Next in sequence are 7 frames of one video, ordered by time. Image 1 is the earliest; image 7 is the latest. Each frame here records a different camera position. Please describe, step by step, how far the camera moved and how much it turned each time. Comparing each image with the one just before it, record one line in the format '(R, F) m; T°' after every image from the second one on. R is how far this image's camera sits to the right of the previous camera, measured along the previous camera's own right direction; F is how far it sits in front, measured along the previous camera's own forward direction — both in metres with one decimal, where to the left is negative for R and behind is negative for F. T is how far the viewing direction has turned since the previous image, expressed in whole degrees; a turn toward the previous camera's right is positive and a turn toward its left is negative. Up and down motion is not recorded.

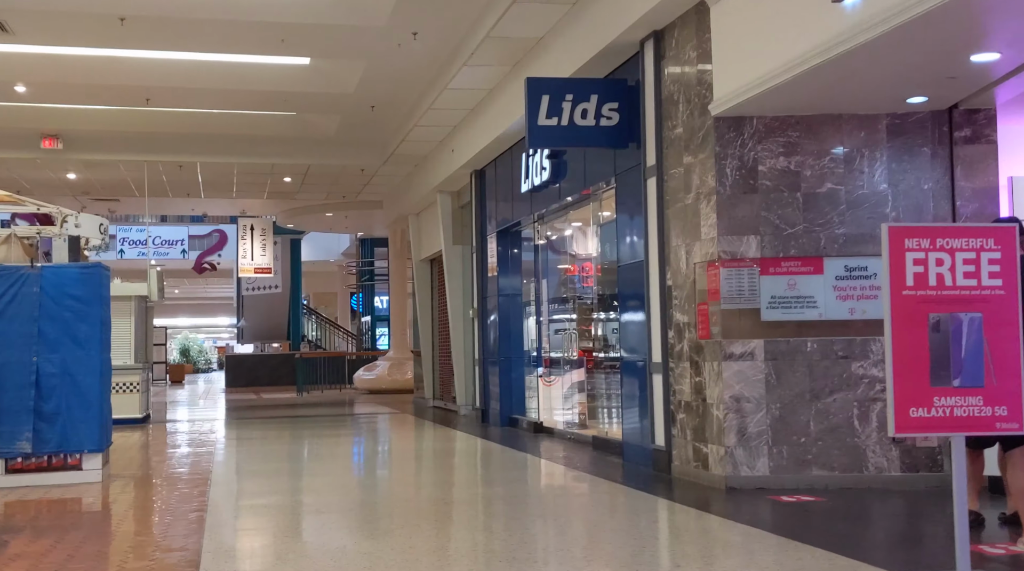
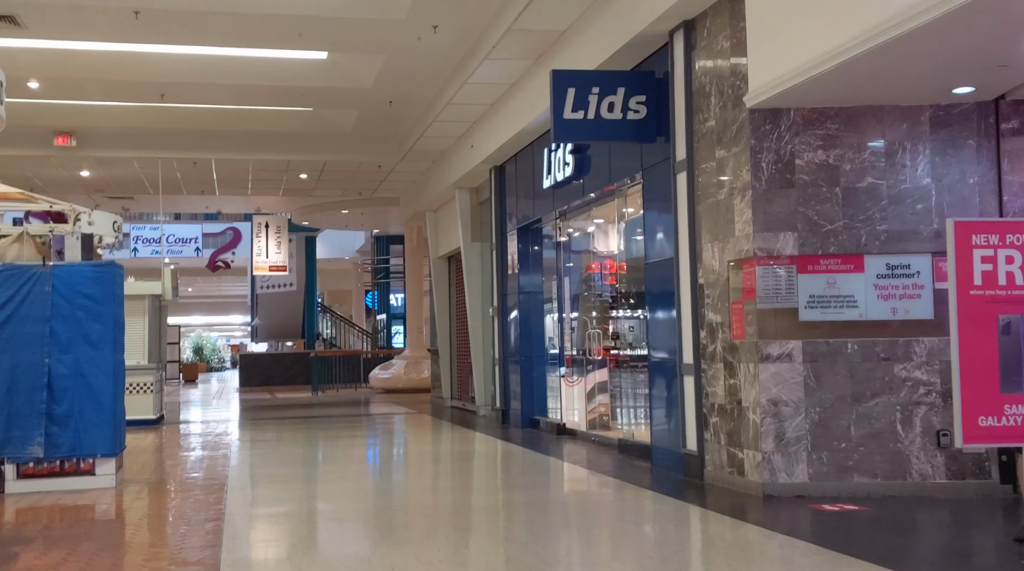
(-0.1, +0.2) m; -1°
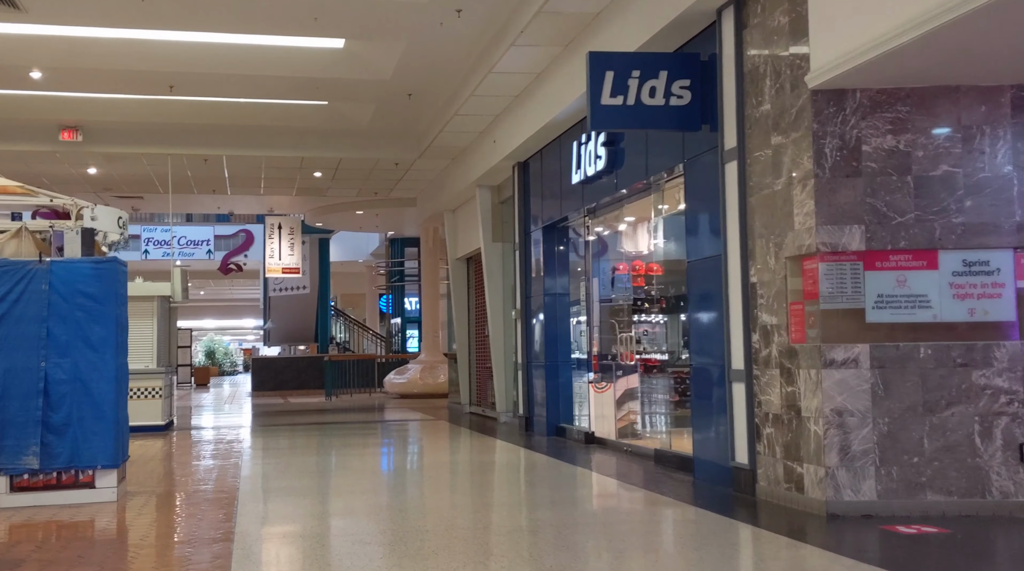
(-0.1, +0.5) m; -1°
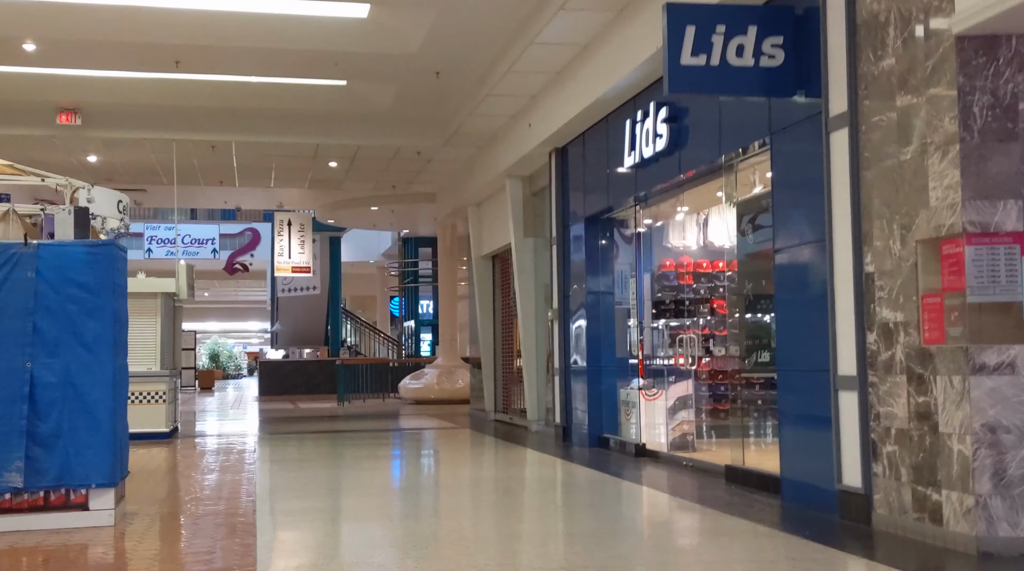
(-0.3, +1.0) m; 0°
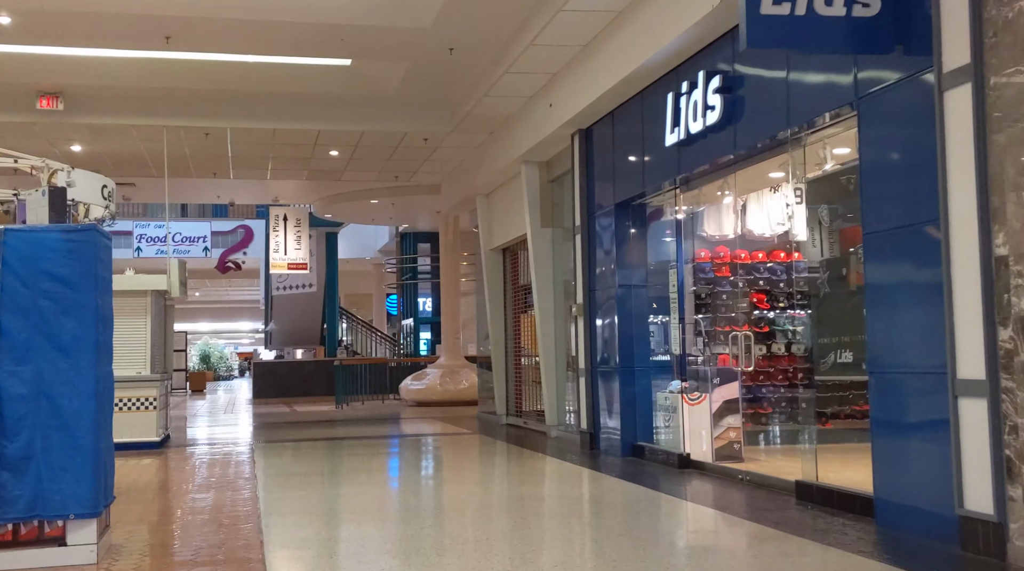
(-0.3, +0.9) m; +1°
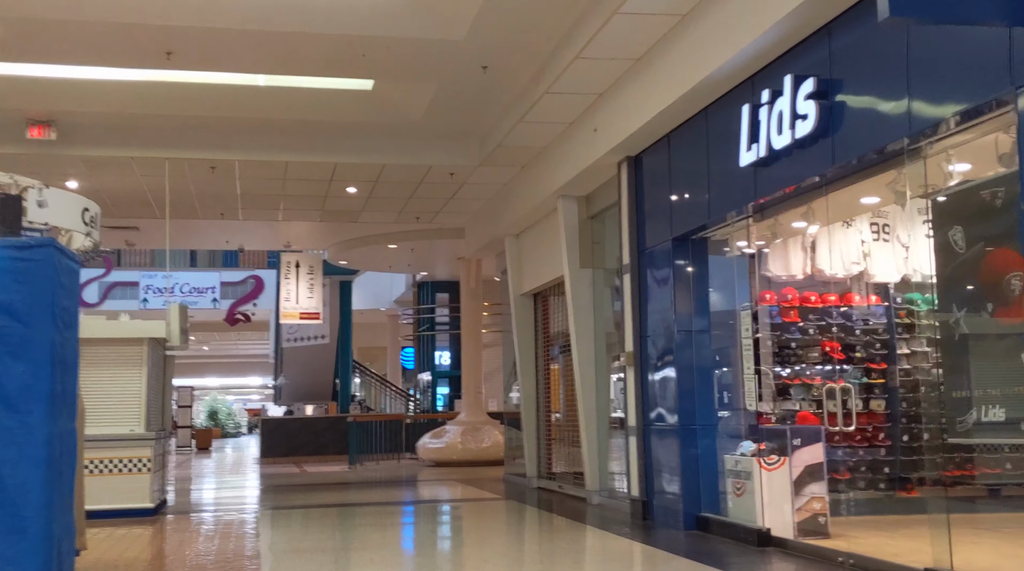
(-0.2, +1.1) m; -1°
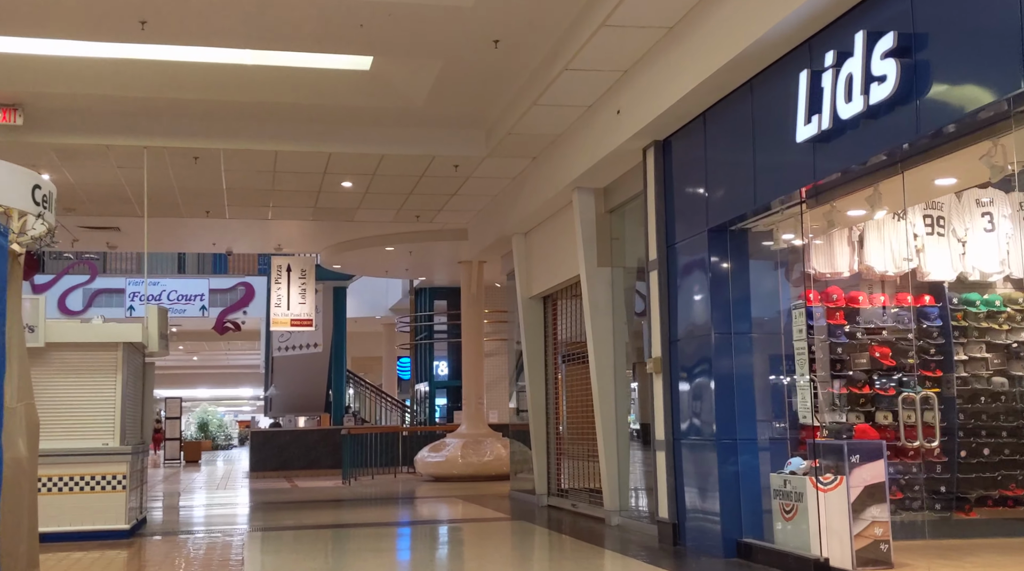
(-0.2, +0.9) m; 0°
